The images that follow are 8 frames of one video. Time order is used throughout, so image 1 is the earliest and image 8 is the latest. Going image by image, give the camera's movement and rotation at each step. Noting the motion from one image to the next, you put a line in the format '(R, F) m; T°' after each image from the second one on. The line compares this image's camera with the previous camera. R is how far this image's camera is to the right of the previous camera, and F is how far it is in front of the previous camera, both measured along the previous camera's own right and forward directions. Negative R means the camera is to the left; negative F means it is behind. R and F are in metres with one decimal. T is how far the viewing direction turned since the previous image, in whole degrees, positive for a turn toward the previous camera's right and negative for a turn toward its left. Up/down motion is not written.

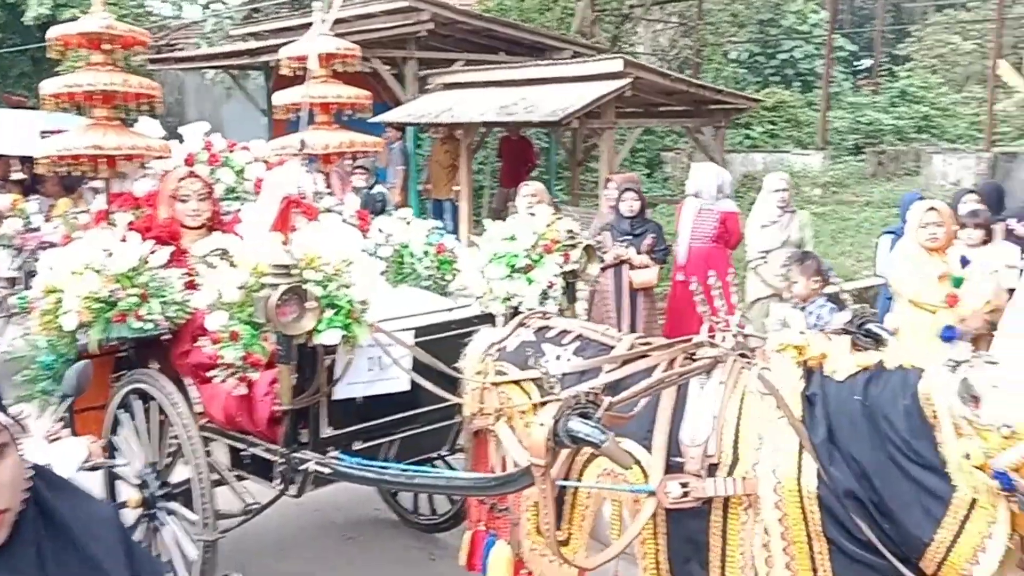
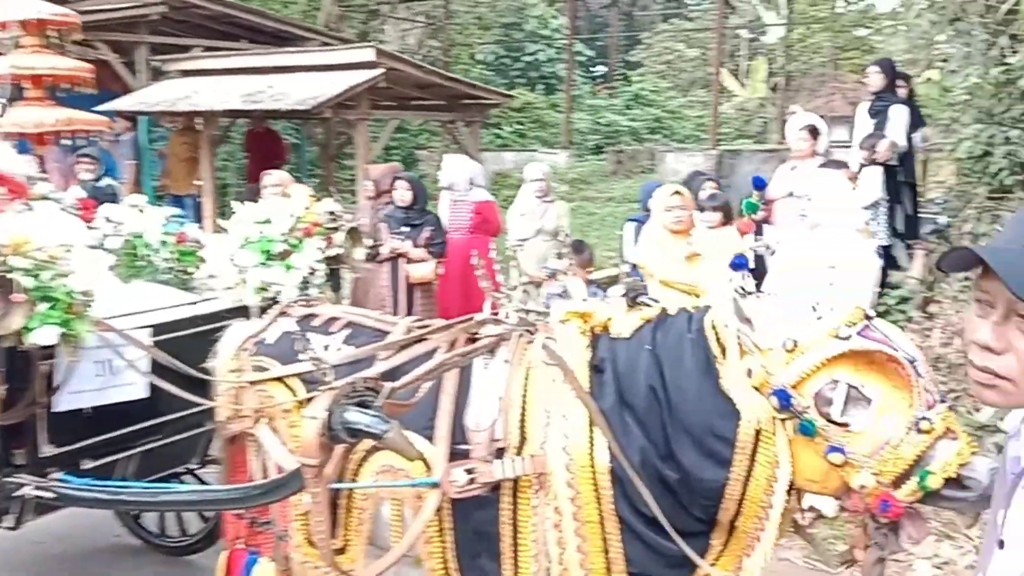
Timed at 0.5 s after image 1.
(0.0, +0.3) m; +15°
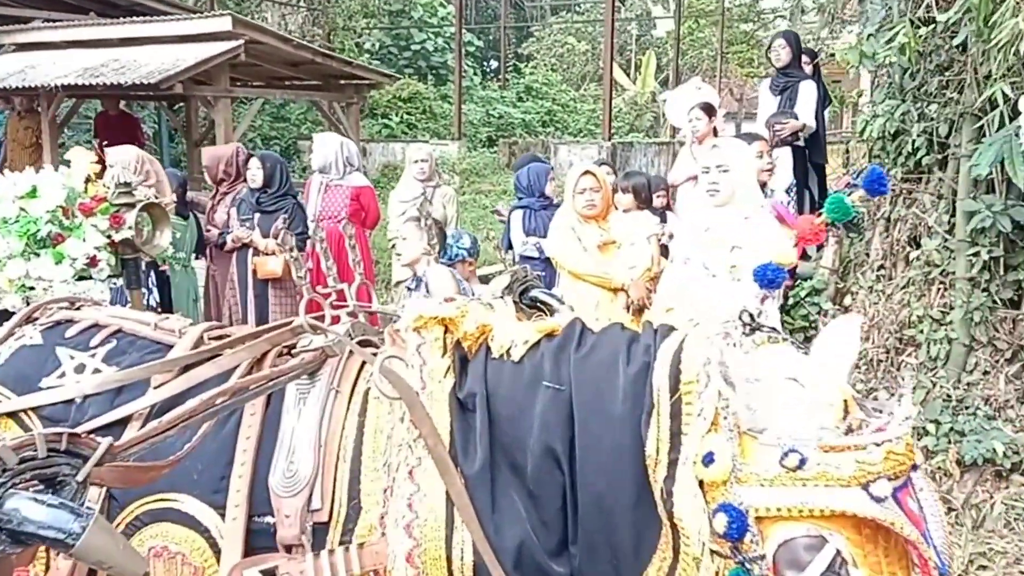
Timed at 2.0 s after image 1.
(+0.1, +0.9) m; +6°
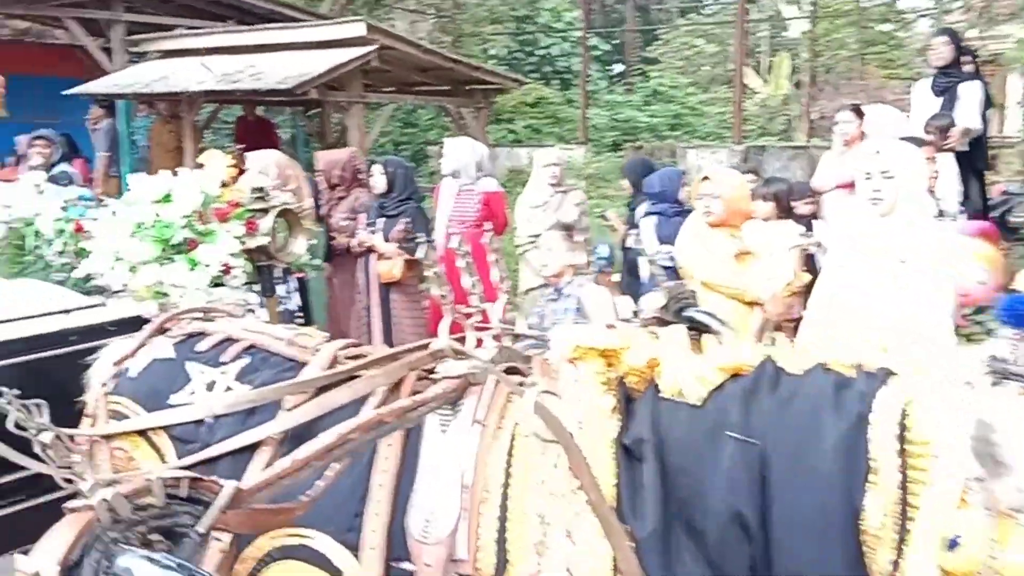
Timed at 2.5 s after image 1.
(-0.1, +0.2) m; -7°
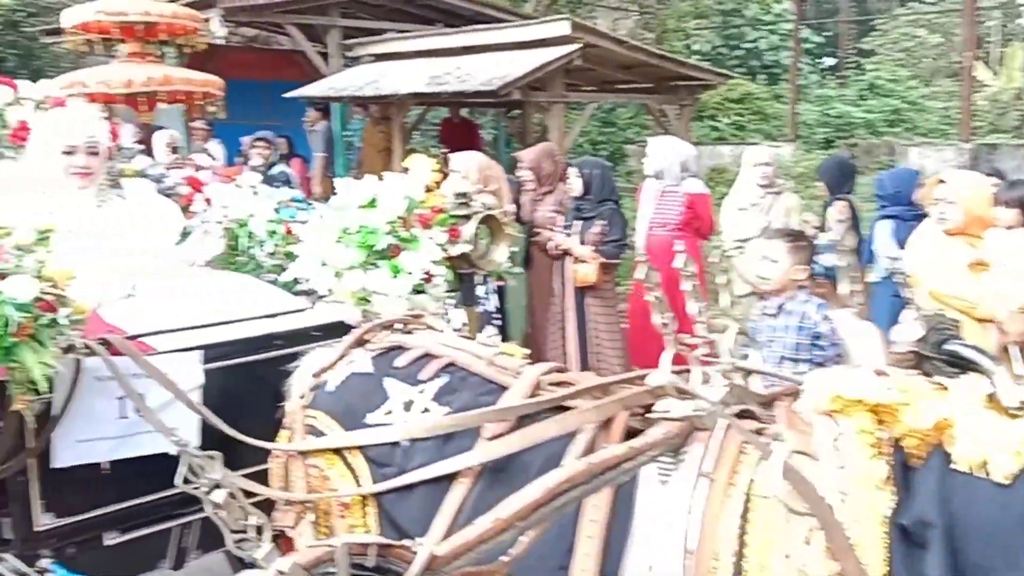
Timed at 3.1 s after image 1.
(-0.1, +0.2) m; -12°
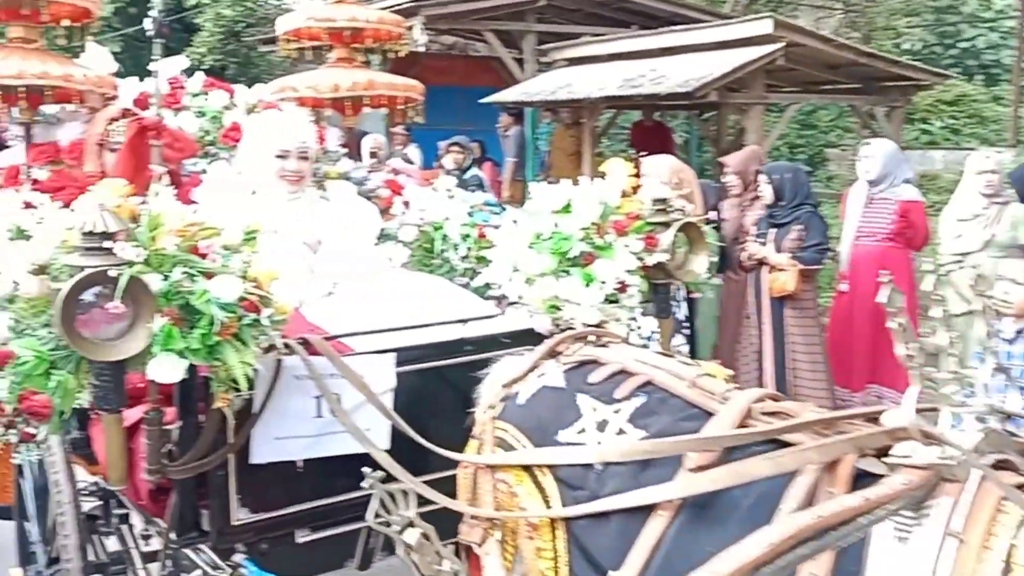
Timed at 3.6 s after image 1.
(0.0, +0.1) m; -11°
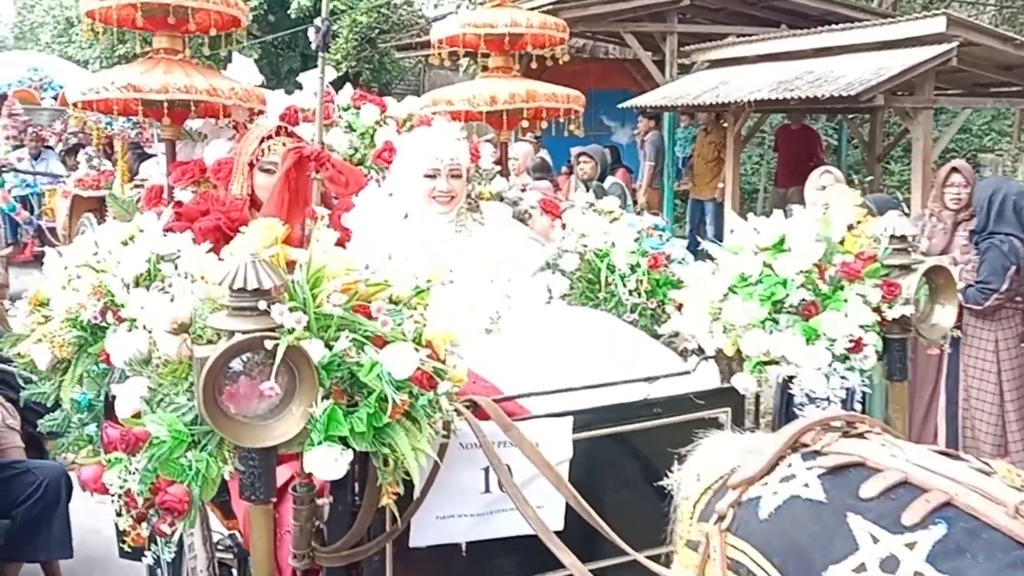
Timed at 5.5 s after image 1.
(-0.2, +0.4) m; -7°
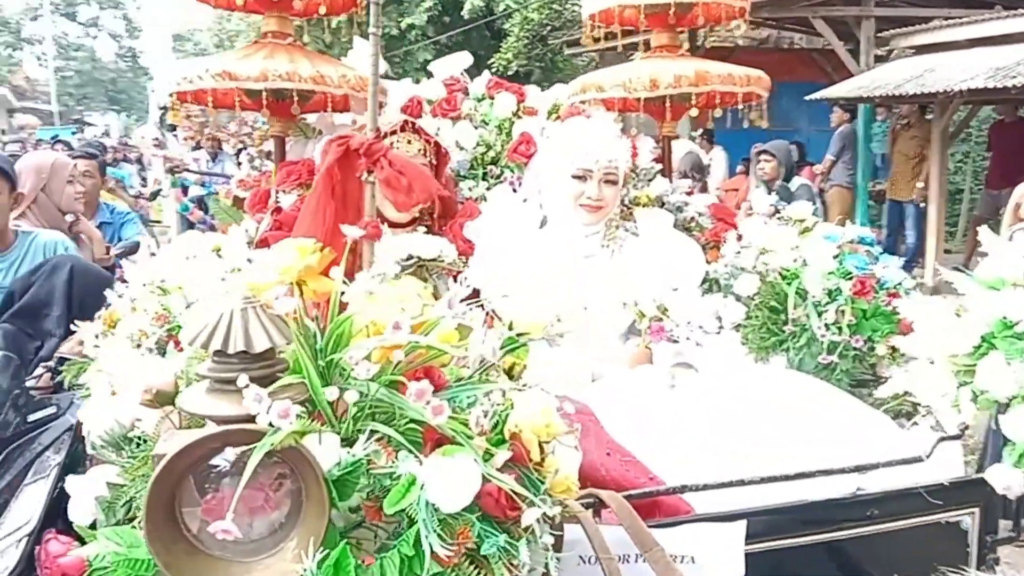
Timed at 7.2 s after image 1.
(0.0, +0.7) m; -10°
